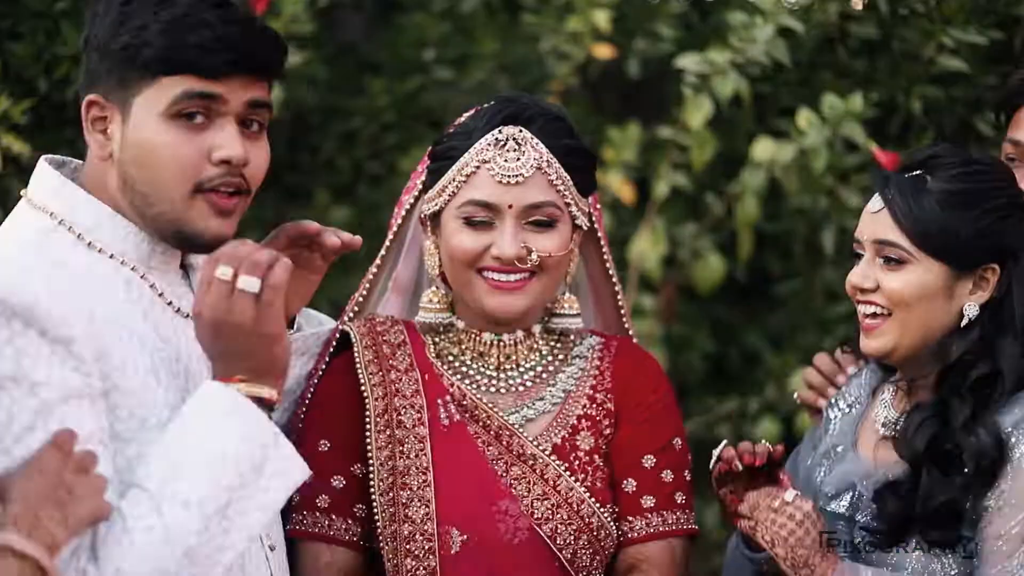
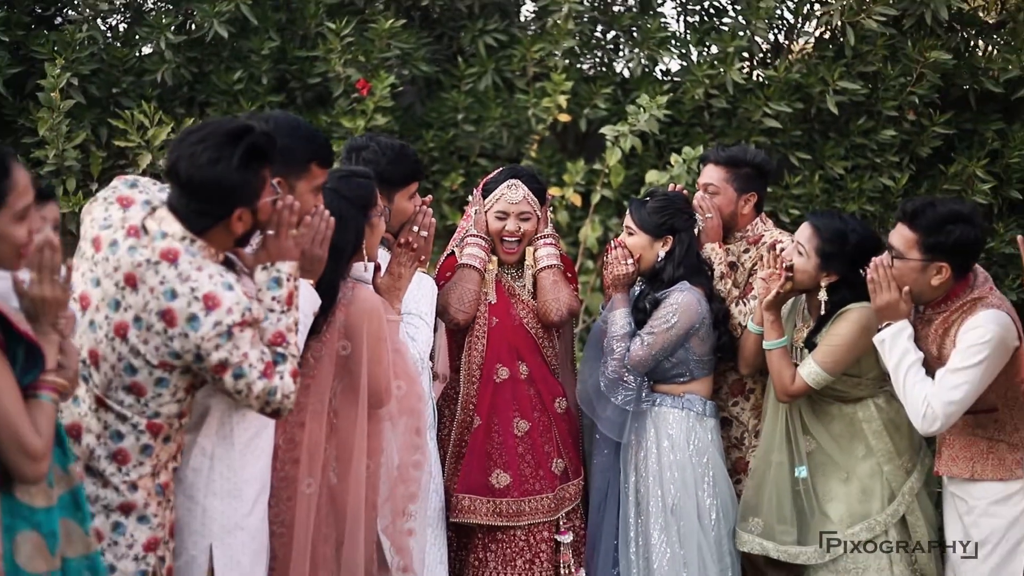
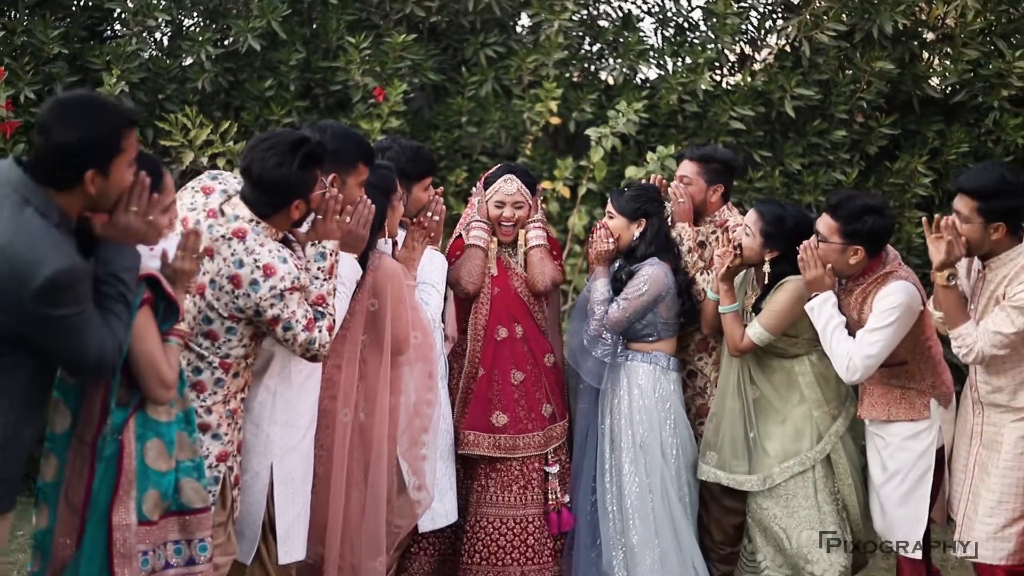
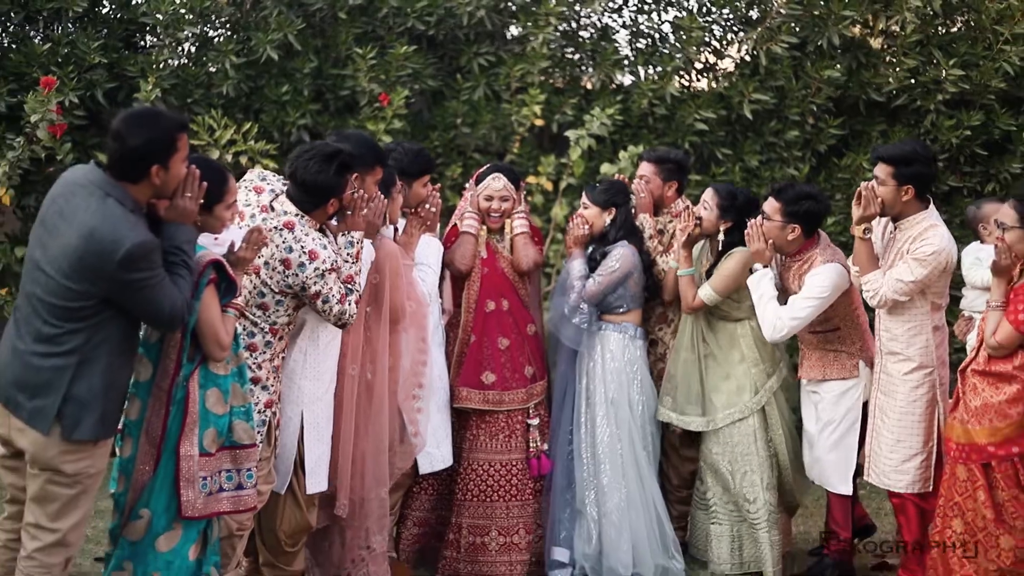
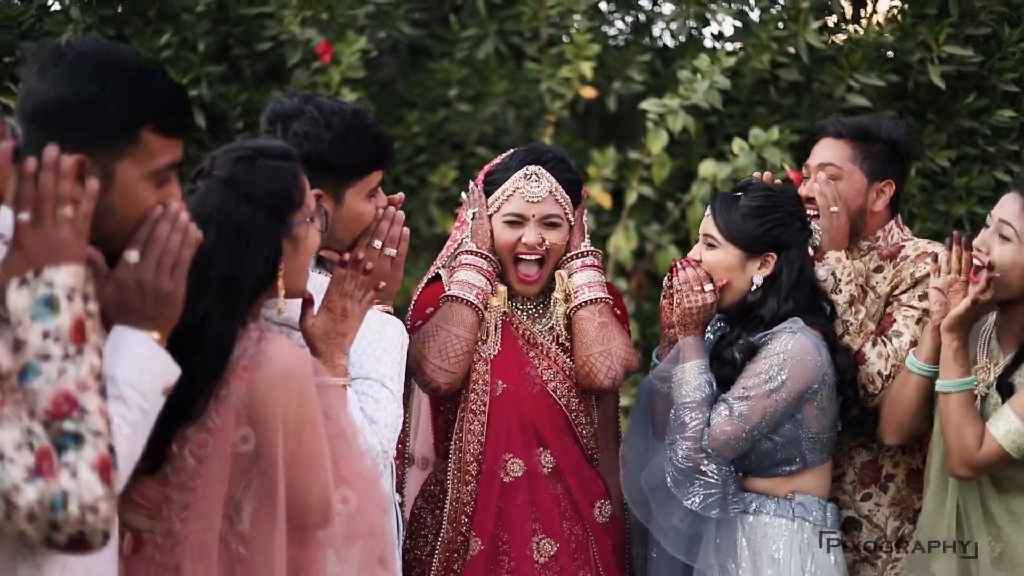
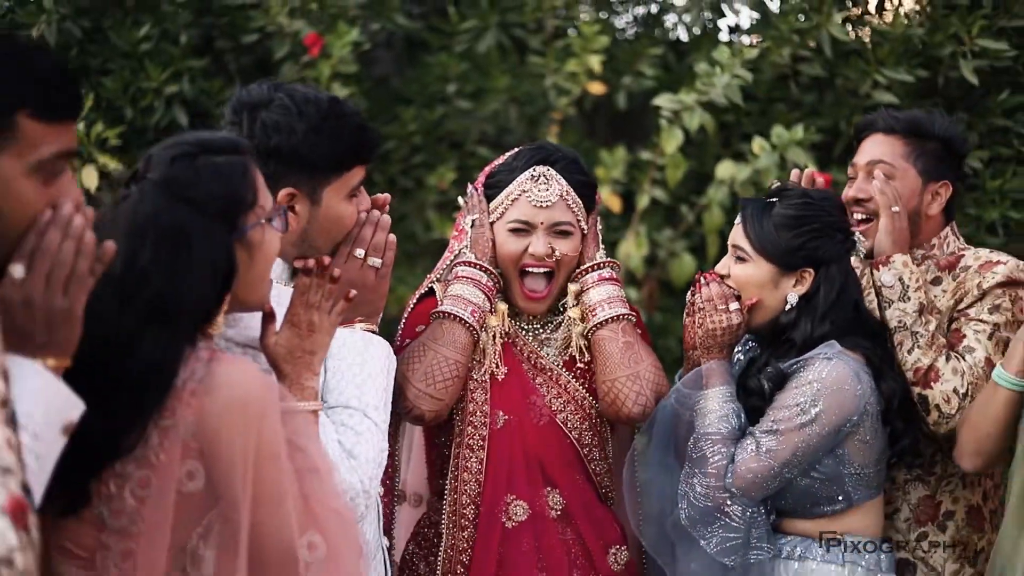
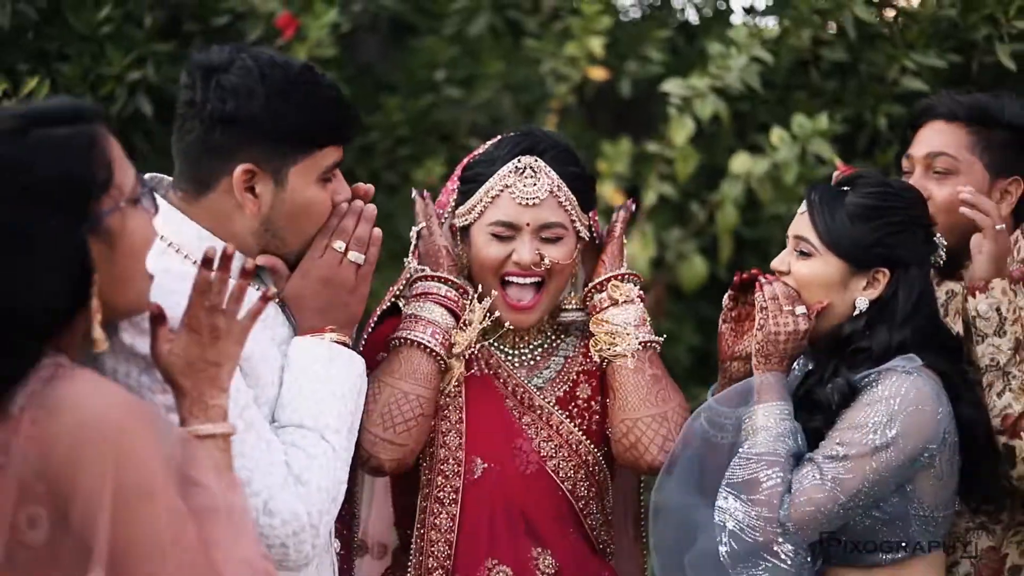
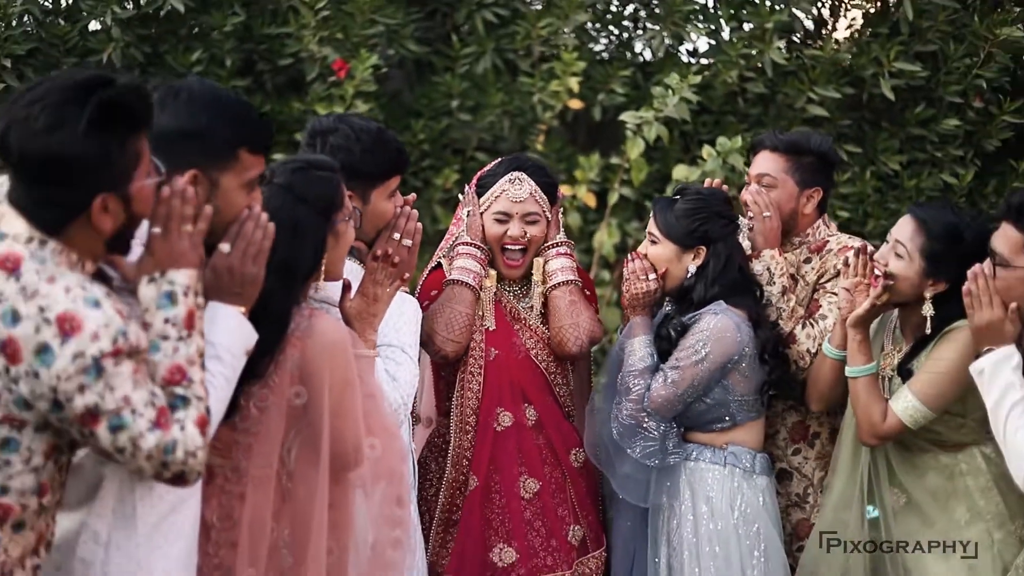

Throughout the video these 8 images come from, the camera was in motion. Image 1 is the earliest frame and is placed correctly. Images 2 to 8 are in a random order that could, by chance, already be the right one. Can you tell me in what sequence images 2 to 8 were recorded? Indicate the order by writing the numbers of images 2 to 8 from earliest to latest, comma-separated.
7, 6, 5, 8, 2, 3, 4
